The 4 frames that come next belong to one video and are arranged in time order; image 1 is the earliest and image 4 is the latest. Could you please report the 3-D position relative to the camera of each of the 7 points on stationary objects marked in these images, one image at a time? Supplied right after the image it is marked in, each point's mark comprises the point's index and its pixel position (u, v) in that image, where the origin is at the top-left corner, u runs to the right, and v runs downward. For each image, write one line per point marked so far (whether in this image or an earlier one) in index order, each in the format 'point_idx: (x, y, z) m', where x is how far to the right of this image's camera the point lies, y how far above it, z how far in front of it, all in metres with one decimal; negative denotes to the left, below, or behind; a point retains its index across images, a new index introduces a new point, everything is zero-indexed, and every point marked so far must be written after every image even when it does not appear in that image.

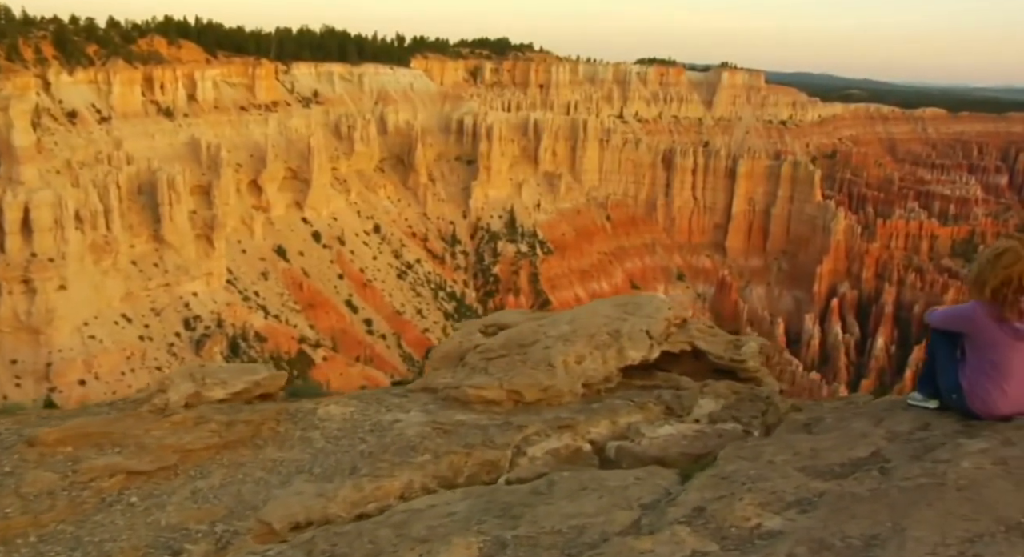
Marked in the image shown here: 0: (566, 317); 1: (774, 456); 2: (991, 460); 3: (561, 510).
0: (+0.6, -0.4, +8.4) m
1: (+1.8, -1.2, +5.2) m
2: (+2.9, -1.1, +4.7) m
3: (+0.3, -1.3, +4.4) m
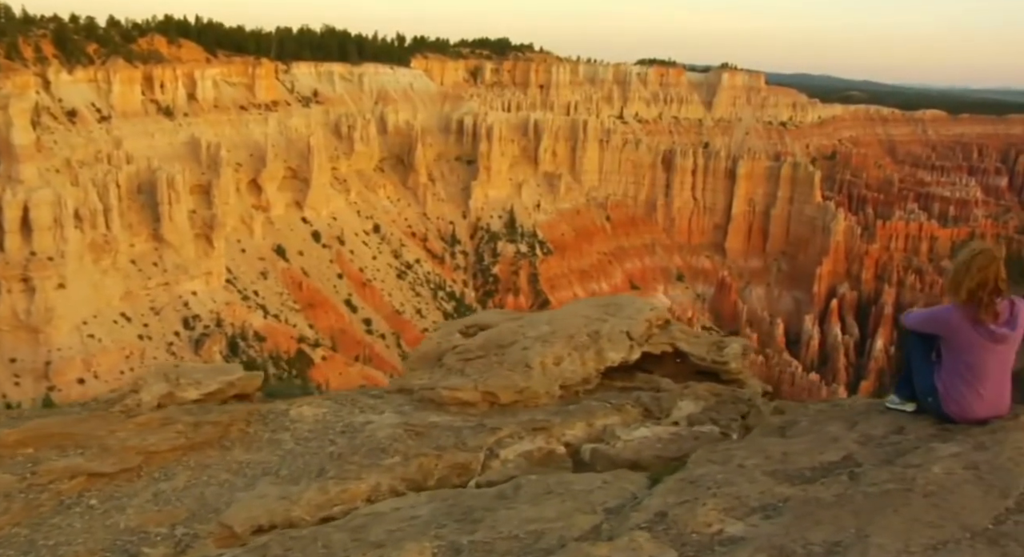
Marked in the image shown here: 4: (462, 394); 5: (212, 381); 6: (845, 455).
0: (+0.4, -0.4, +8.3) m
1: (+1.5, -1.2, +5.1) m
2: (+2.7, -1.1, +4.6) m
3: (+0.1, -1.3, +4.3) m
4: (-0.5, -1.1, +7.0) m
5: (-3.0, -1.0, +7.6) m
6: (+2.2, -1.1, +5.0) m
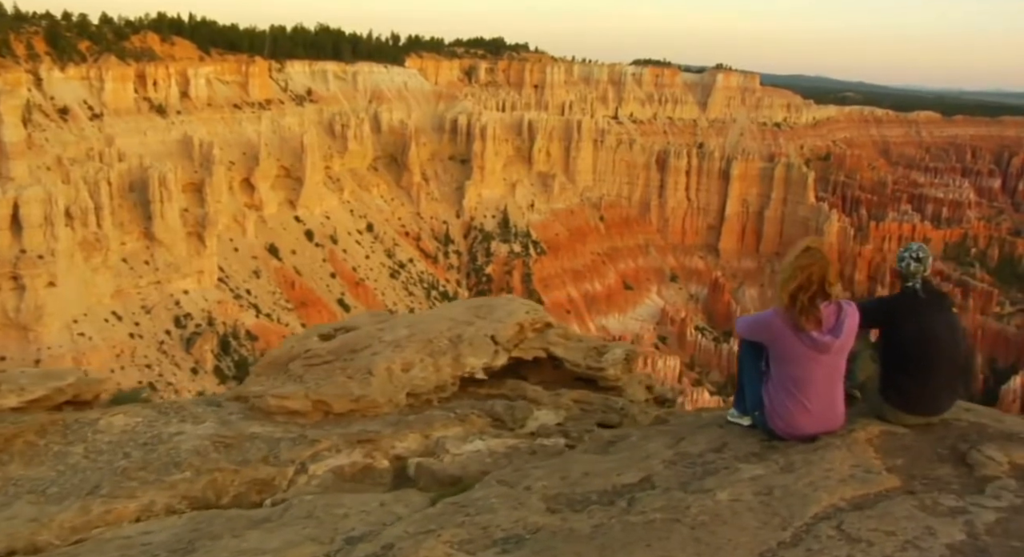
0: (-1.0, -0.4, +7.8) m
1: (+0.1, -1.2, +4.6) m
2: (+1.3, -1.1, +4.1) m
3: (-1.3, -1.3, +3.8) m
4: (-1.9, -1.0, +6.5) m
5: (-4.4, -1.0, +7.1) m
6: (+0.8, -1.2, +4.5) m
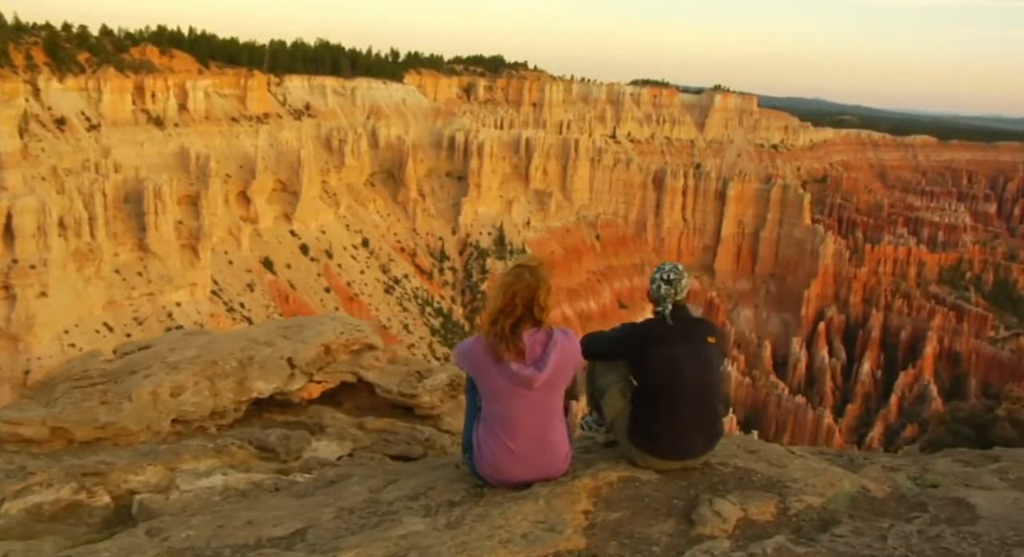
0: (-2.8, -0.6, +7.2) m
1: (-1.7, -1.3, +3.9) m
2: (-0.5, -1.2, +3.4) m
3: (-3.1, -1.4, +3.1) m
4: (-3.7, -1.1, +5.9) m
5: (-6.2, -1.1, +6.4) m
6: (-1.0, -1.2, +3.8) m
